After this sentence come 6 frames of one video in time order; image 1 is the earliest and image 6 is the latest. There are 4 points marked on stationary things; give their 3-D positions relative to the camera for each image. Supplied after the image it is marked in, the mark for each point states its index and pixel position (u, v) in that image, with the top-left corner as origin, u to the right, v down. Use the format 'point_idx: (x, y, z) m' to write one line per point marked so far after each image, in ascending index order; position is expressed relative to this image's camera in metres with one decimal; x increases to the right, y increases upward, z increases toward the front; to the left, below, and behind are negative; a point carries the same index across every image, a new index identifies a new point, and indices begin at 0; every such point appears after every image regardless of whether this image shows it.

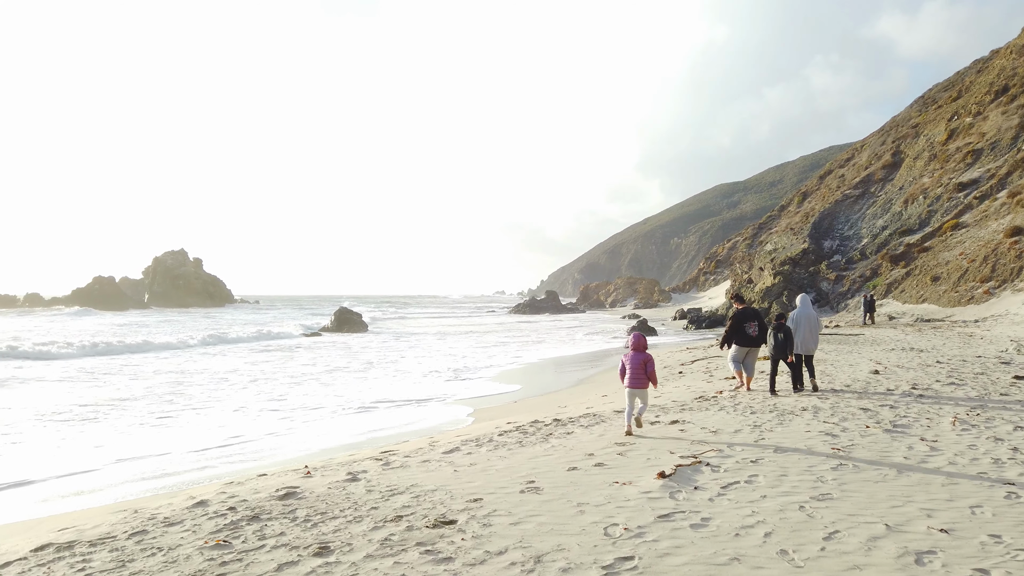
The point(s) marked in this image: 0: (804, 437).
0: (+2.9, -1.5, +5.4) m
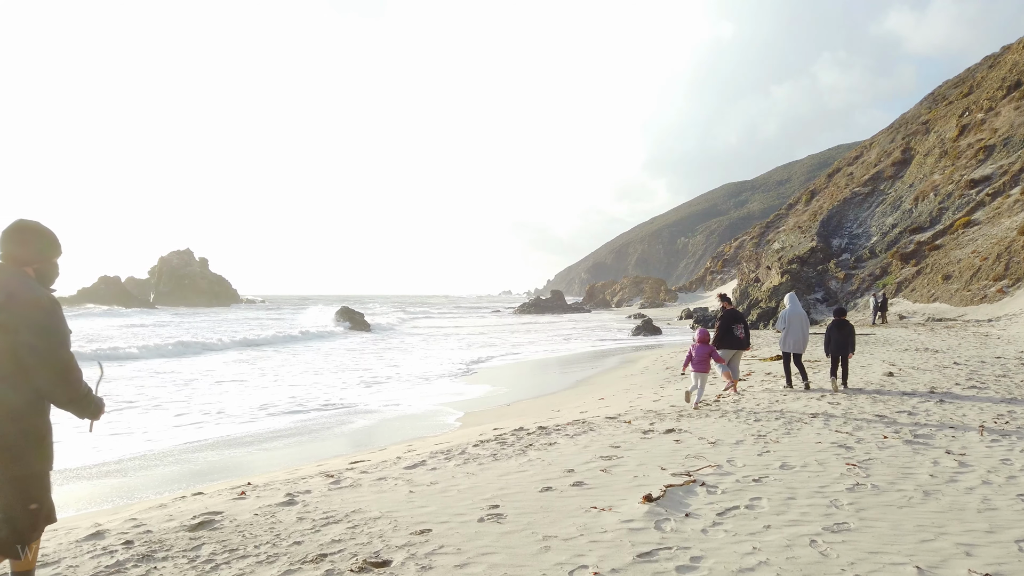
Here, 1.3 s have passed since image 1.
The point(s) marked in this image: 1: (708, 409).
0: (+2.7, -1.4, +4.8) m
1: (+2.5, -1.6, +7.0) m
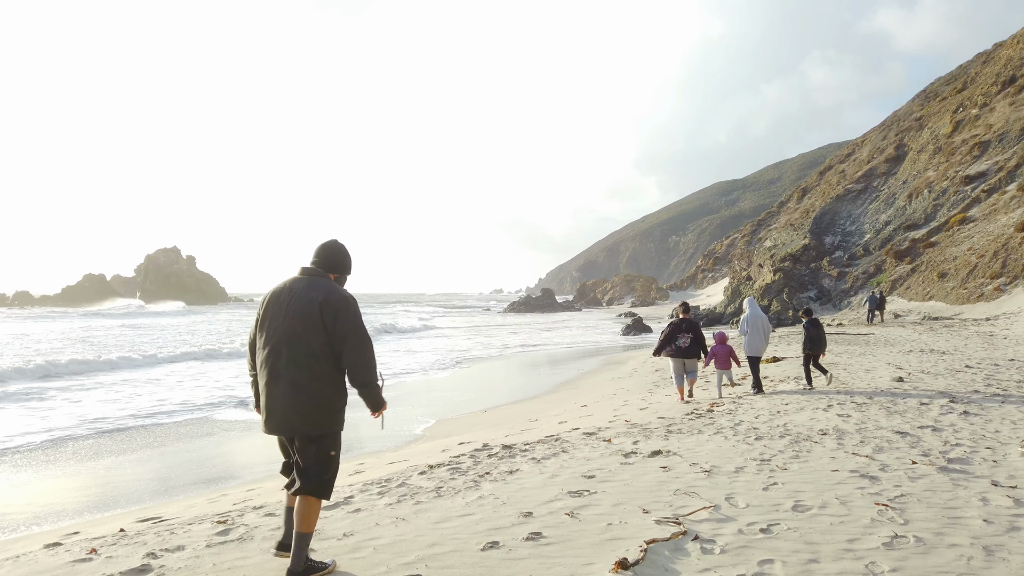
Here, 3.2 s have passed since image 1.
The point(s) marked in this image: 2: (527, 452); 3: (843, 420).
0: (+2.3, -1.4, +3.9) m
1: (+2.1, -1.5, +6.1) m
2: (+0.1, -1.6, +5.1) m
3: (+3.6, -1.5, +6.0) m
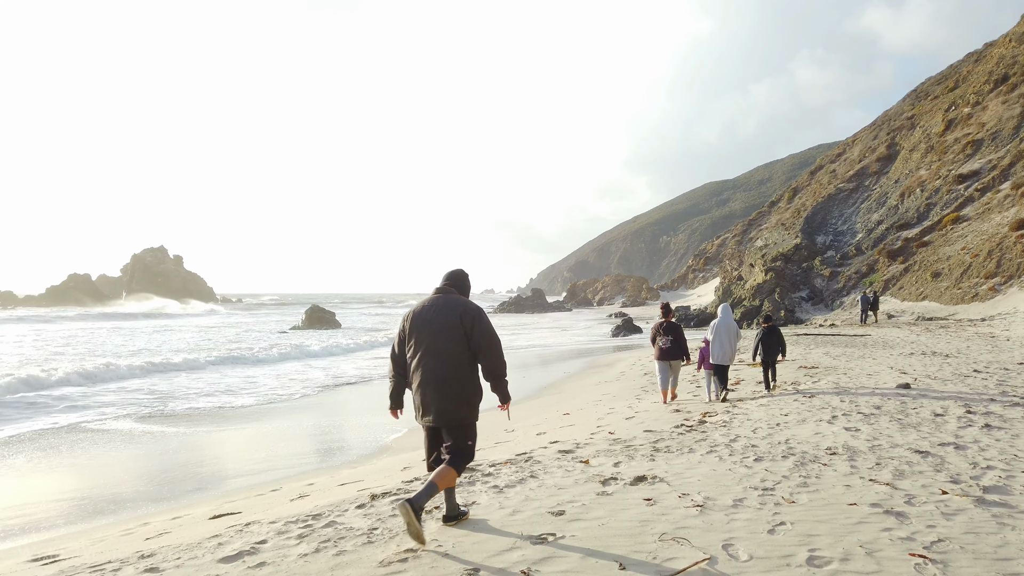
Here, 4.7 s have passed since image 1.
0: (+2.0, -1.4, +3.2) m
1: (+1.8, -1.5, +5.4) m
2: (-0.2, -1.5, +4.4) m
3: (+3.3, -1.4, +5.3) m
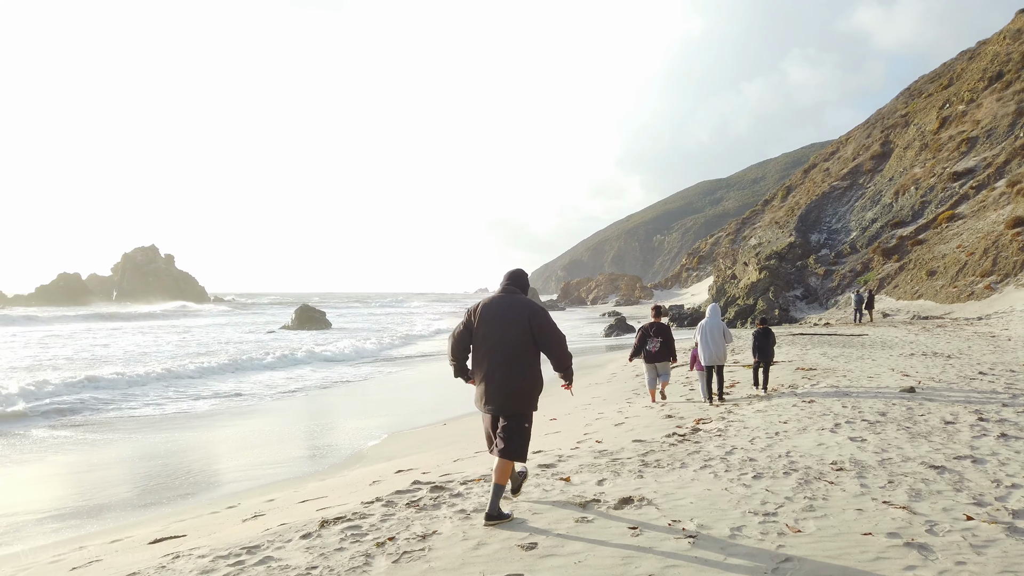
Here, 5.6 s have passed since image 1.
0: (+1.8, -1.4, +2.8) m
1: (+1.6, -1.5, +5.0) m
2: (-0.4, -1.5, +3.9) m
3: (+3.1, -1.4, +4.8) m
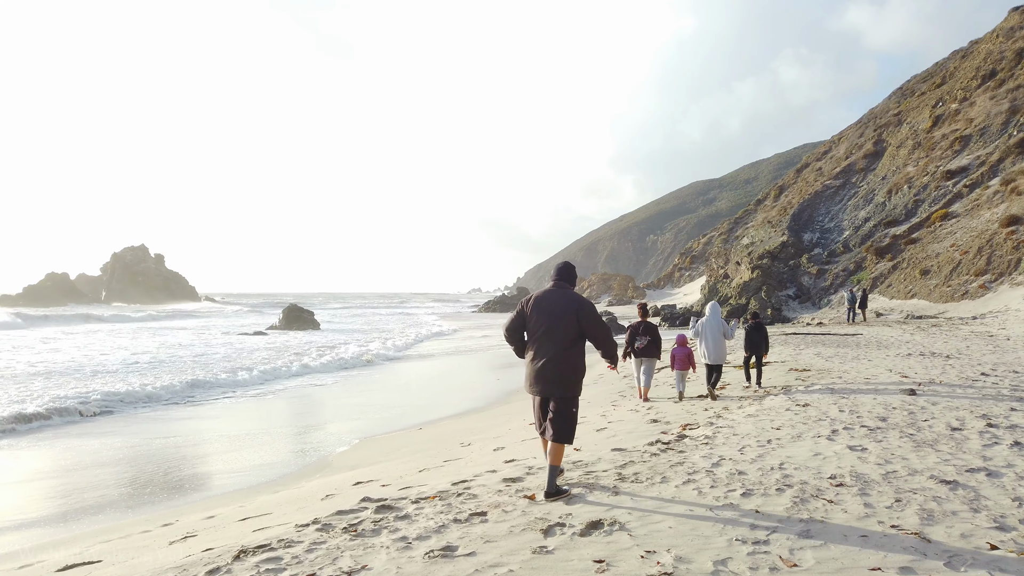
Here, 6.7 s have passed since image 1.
0: (+1.5, -1.3, +2.3) m
1: (+1.3, -1.4, +4.5) m
2: (-0.7, -1.5, +3.4) m
3: (+2.8, -1.4, +4.4) m
